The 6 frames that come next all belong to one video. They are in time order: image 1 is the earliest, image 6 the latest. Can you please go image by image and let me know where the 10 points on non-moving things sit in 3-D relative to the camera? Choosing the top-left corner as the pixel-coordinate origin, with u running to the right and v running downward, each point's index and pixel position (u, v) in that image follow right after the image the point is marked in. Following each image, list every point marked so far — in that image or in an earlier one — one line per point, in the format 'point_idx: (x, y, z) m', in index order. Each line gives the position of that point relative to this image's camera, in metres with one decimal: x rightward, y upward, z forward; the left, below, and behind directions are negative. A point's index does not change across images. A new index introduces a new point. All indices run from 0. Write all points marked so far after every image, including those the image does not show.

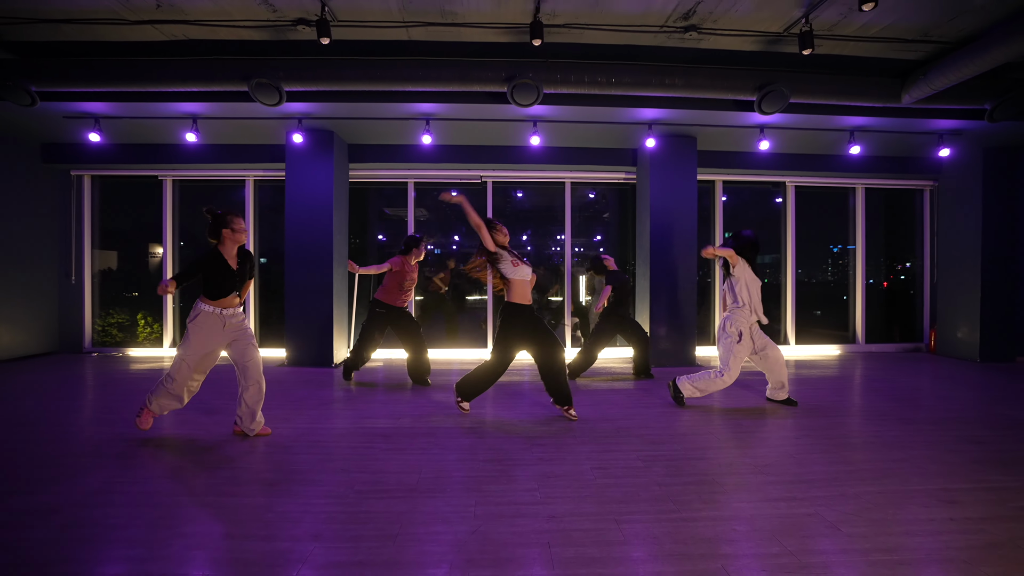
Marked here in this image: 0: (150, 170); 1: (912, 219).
0: (-4.8, +1.6, +6.3) m
1: (+5.8, +1.0, +6.9) m
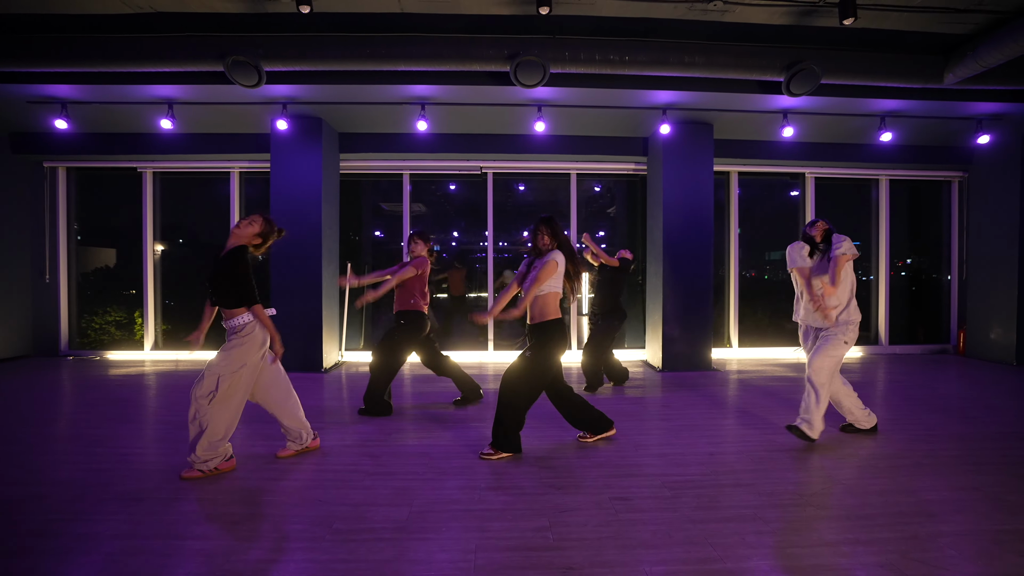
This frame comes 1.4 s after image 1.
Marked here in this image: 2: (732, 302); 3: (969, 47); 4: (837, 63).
0: (-4.8, +1.6, +5.9) m
1: (+5.8, +1.0, +6.5) m
2: (+2.9, -0.2, +6.3) m
3: (+3.6, +1.9, +3.8) m
4: (+2.6, +1.8, +3.9) m
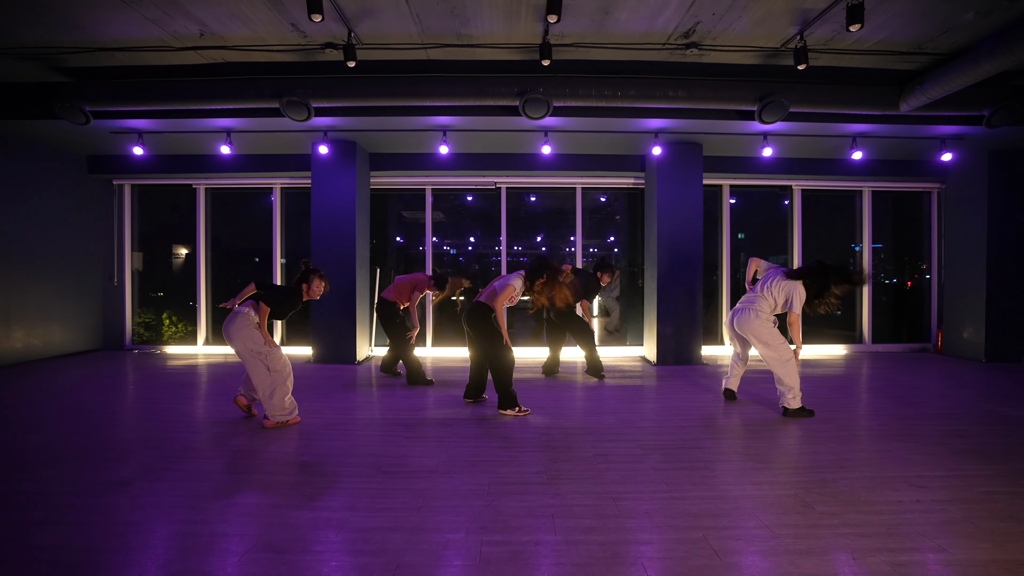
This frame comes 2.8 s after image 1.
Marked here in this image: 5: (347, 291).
0: (-4.6, +1.5, +6.7) m
1: (+6.0, +1.0, +7.0) m
2: (+3.0, -0.2, +6.8) m
3: (+3.7, +1.9, +4.4) m
4: (+2.7, +1.8, +4.5) m
5: (-2.0, 0.0, +5.9) m
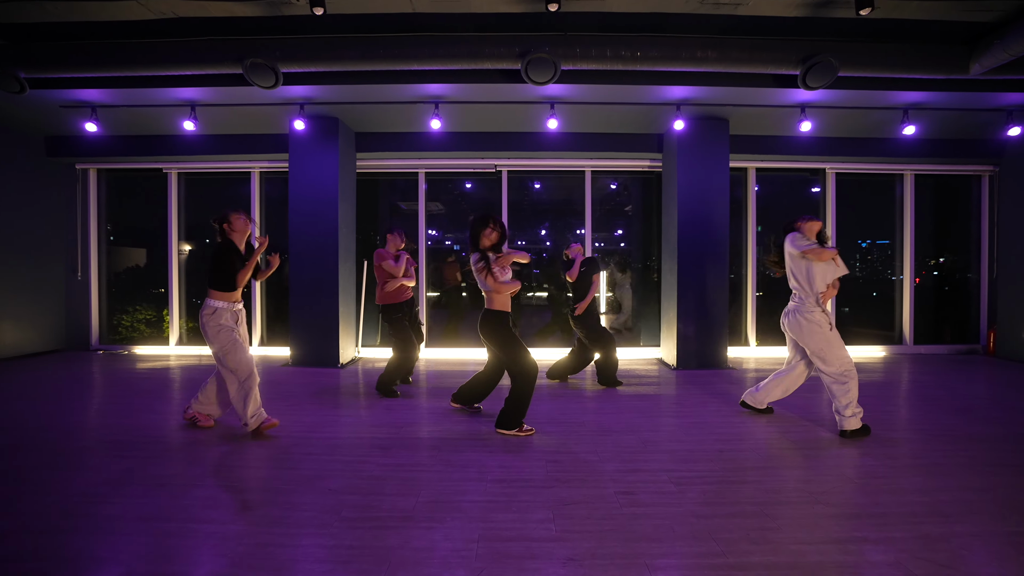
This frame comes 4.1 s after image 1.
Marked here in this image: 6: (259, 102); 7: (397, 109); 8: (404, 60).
0: (-4.6, +1.6, +6.1) m
1: (+6.0, +1.1, +6.3) m
2: (+3.1, -0.2, +6.2) m
3: (+3.7, +1.9, +3.7) m
4: (+2.7, +1.9, +3.8) m
5: (-2.0, 0.0, +5.3) m
6: (-2.5, +1.8, +4.7) m
7: (-1.2, +1.8, +4.8) m
8: (-0.9, +1.8, +3.8) m
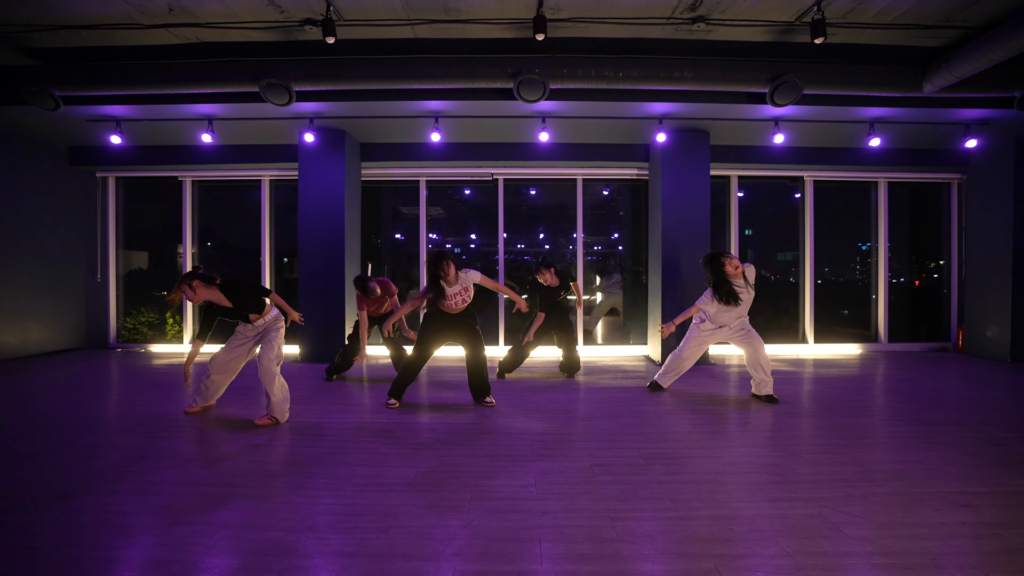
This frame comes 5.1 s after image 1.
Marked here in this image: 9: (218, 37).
0: (-4.6, +1.6, +6.5) m
1: (+6.0, +1.1, +6.7) m
2: (+3.0, -0.2, +6.5) m
3: (+3.7, +1.9, +4.0) m
4: (+2.7, +1.9, +4.2) m
5: (-2.1, 0.0, +5.6) m
6: (-2.5, +1.8, +5.0) m
7: (-1.2, +1.8, +5.2) m
8: (-0.9, +1.8, +4.2) m
9: (-2.5, +2.1, +4.1) m
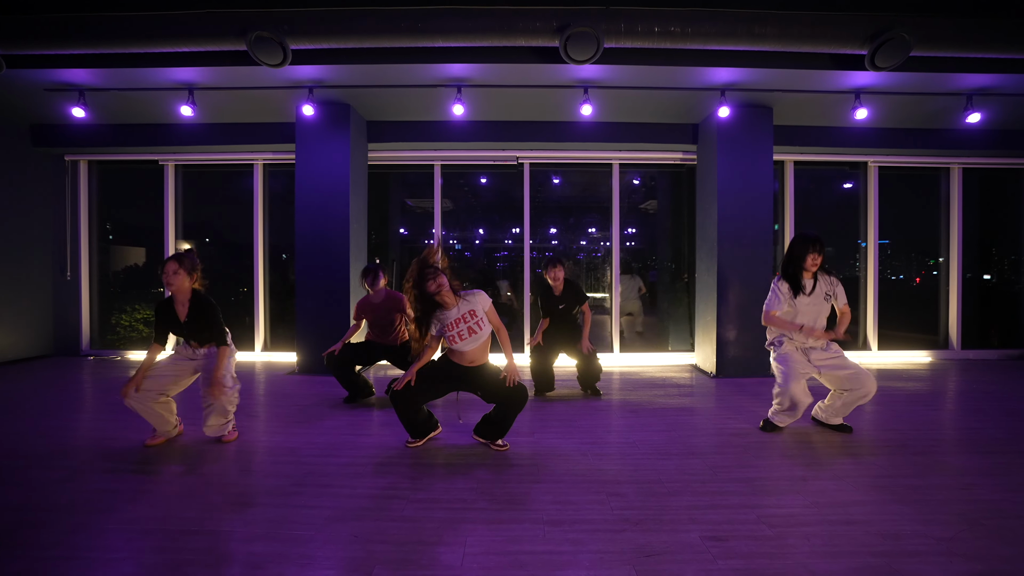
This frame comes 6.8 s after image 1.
0: (-4.3, +1.6, +5.7) m
1: (+6.3, +1.0, +5.9) m
2: (+3.3, -0.2, +5.8) m
3: (+4.0, +1.9, +3.3) m
4: (+3.0, +1.8, +3.4) m
5: (-1.8, 0.0, +4.9) m
6: (-2.2, +1.8, +4.3) m
7: (-0.9, +1.8, +4.4) m
8: (-0.6, +1.8, +3.4) m
9: (-2.2, +2.1, +3.3) m
